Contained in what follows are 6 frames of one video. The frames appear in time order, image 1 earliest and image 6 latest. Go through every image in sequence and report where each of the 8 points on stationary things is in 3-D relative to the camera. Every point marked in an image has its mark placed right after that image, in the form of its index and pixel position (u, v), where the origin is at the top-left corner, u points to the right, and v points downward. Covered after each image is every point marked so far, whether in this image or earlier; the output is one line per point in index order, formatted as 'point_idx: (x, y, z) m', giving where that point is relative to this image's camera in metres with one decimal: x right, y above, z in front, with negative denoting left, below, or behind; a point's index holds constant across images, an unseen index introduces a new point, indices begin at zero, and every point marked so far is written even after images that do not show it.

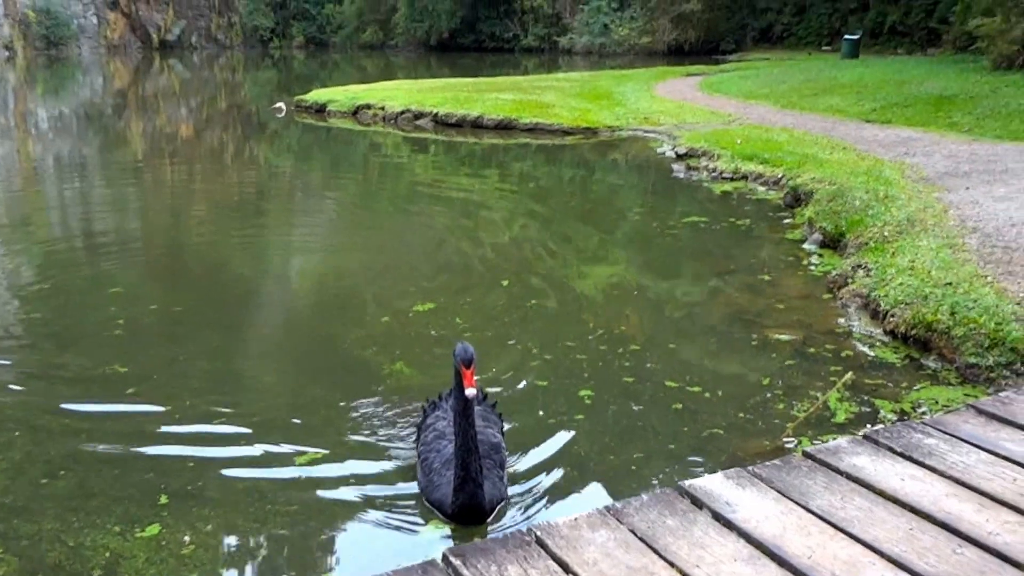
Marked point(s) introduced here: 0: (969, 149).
0: (+3.9, +1.2, +9.8) m
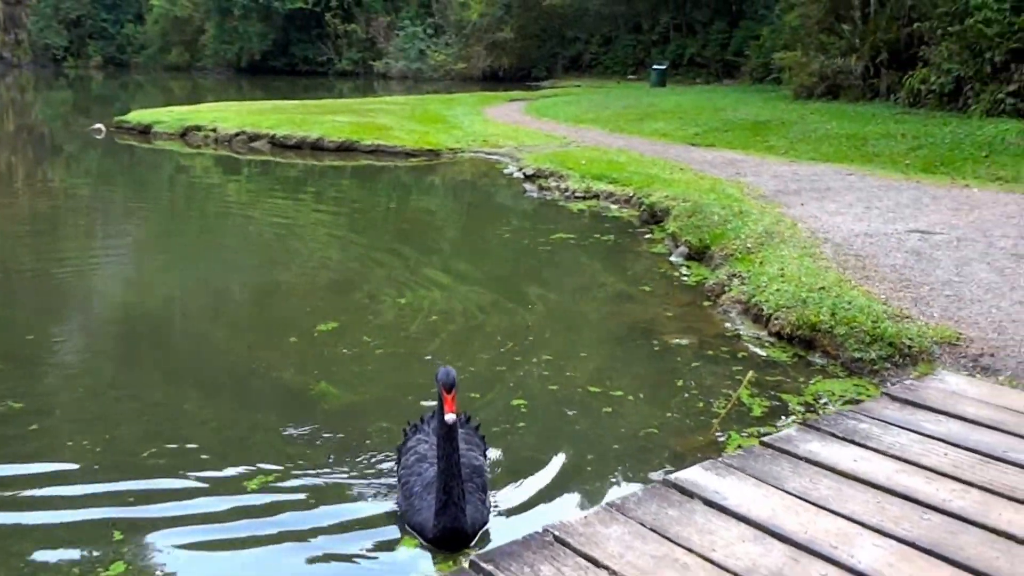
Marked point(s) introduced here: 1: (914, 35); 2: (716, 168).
0: (+2.5, +1.1, +10.6) m
1: (+5.3, +3.3, +15.2) m
2: (+1.9, +1.1, +10.8) m
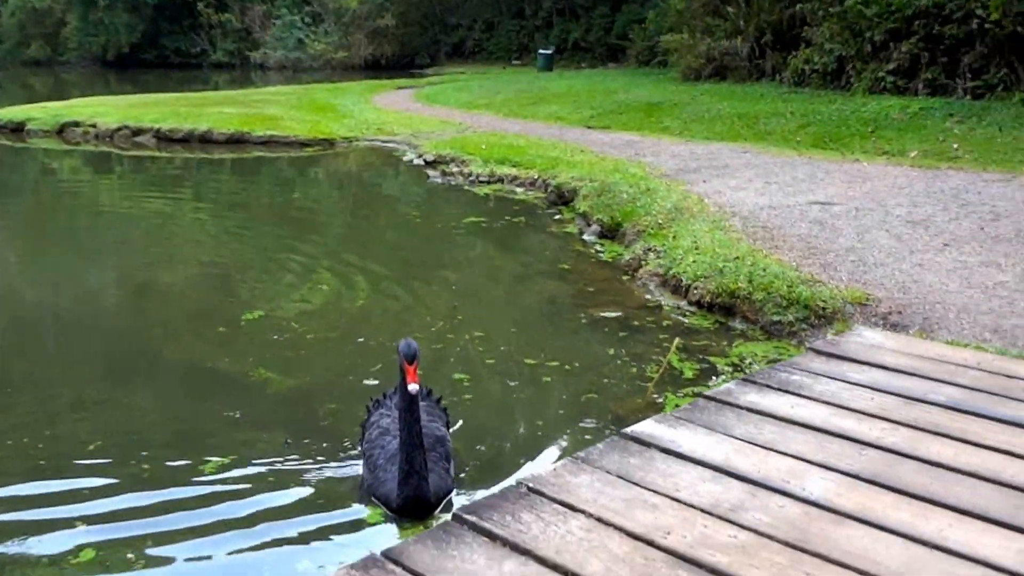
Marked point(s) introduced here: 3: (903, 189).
0: (+1.6, +1.3, +10.9) m
1: (+3.8, +3.7, +15.8) m
2: (+1.0, +1.3, +11.1) m
3: (+2.6, +0.7, +7.8) m
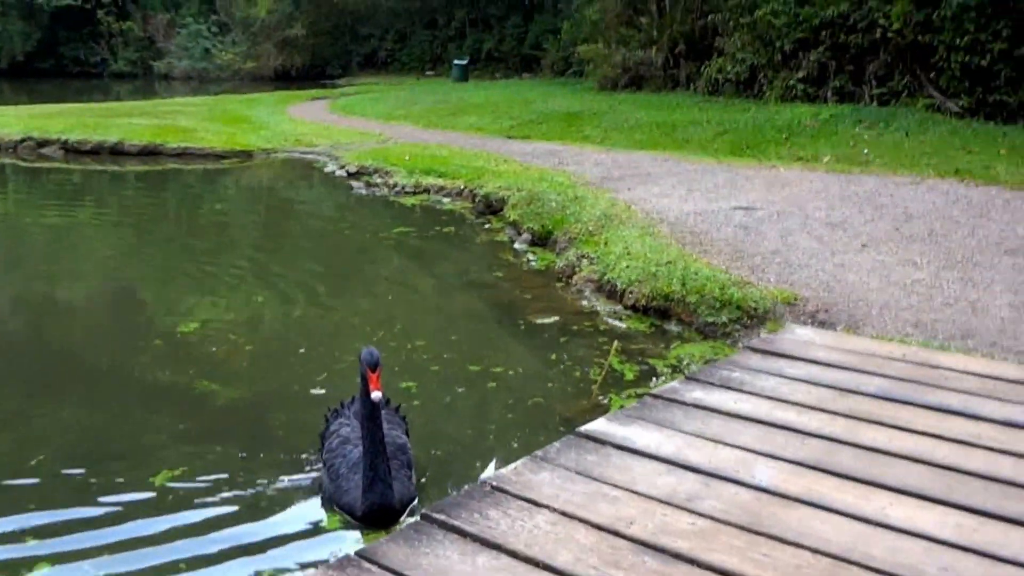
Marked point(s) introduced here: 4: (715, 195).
0: (+0.9, +1.3, +11.2) m
1: (+2.7, +3.6, +16.2) m
2: (+0.3, +1.2, +11.3) m
3: (+2.1, +0.7, +8.1) m
4: (+1.5, +0.7, +8.4) m
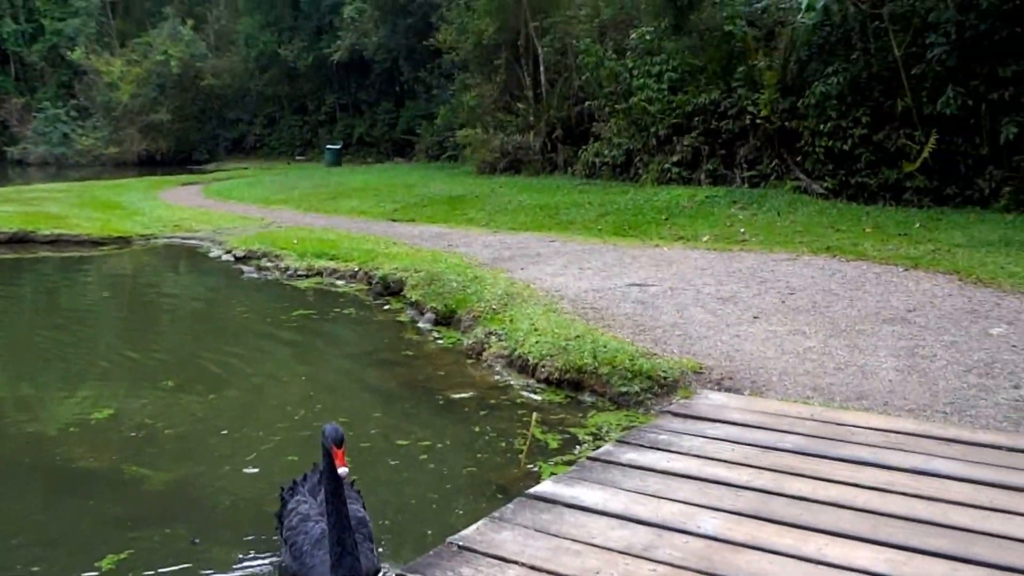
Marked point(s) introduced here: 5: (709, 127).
0: (-0.2, +0.5, +11.5) m
1: (+1.0, +2.5, +16.9) m
2: (-0.8, +0.4, +11.5) m
3: (+1.4, +0.1, +8.6) m
4: (+0.7, +0.1, +8.8) m
5: (+2.5, +2.0, +14.6) m
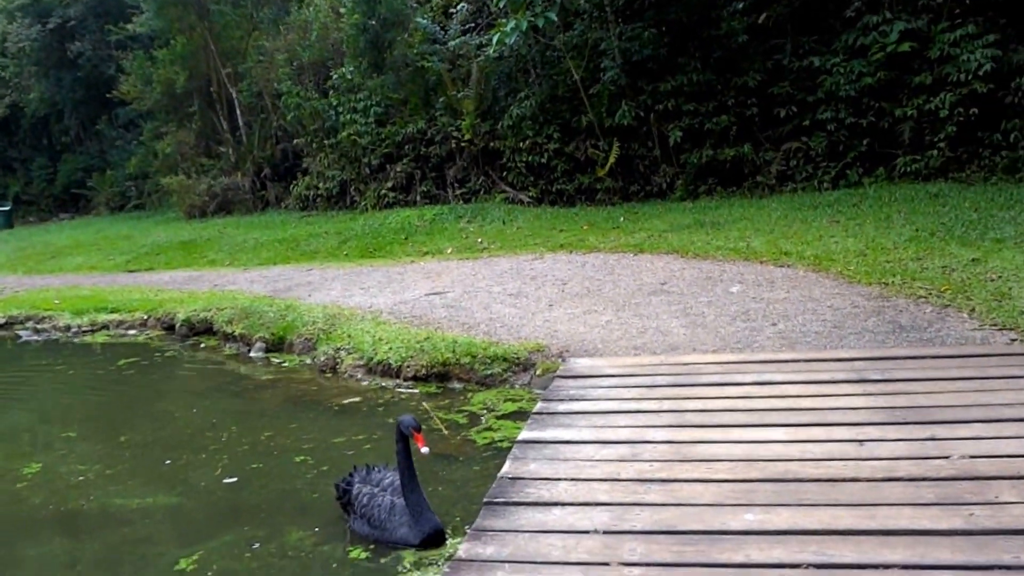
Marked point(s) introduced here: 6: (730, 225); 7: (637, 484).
0: (-2.8, +0.2, +12.5) m
1: (-3.7, +2.1, +18.0) m
2: (-3.4, 0.0, +12.3) m
3: (-0.3, +0.1, +10.3) m
4: (-1.0, 0.0, +10.3) m
5: (-1.5, +1.9, +16.3) m
6: (+2.1, +0.6, +11.1) m
7: (+0.5, -0.8, +4.6) m
